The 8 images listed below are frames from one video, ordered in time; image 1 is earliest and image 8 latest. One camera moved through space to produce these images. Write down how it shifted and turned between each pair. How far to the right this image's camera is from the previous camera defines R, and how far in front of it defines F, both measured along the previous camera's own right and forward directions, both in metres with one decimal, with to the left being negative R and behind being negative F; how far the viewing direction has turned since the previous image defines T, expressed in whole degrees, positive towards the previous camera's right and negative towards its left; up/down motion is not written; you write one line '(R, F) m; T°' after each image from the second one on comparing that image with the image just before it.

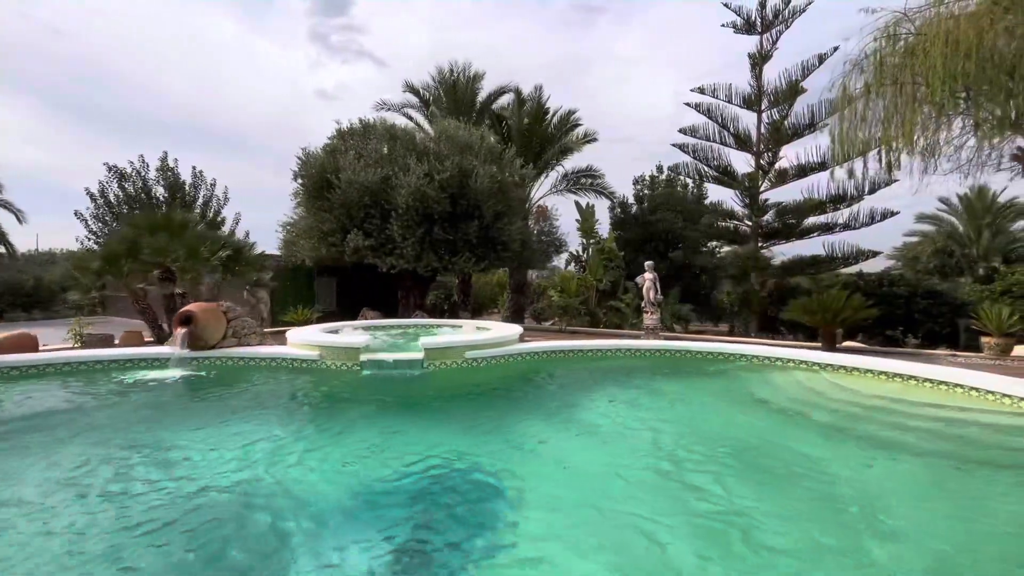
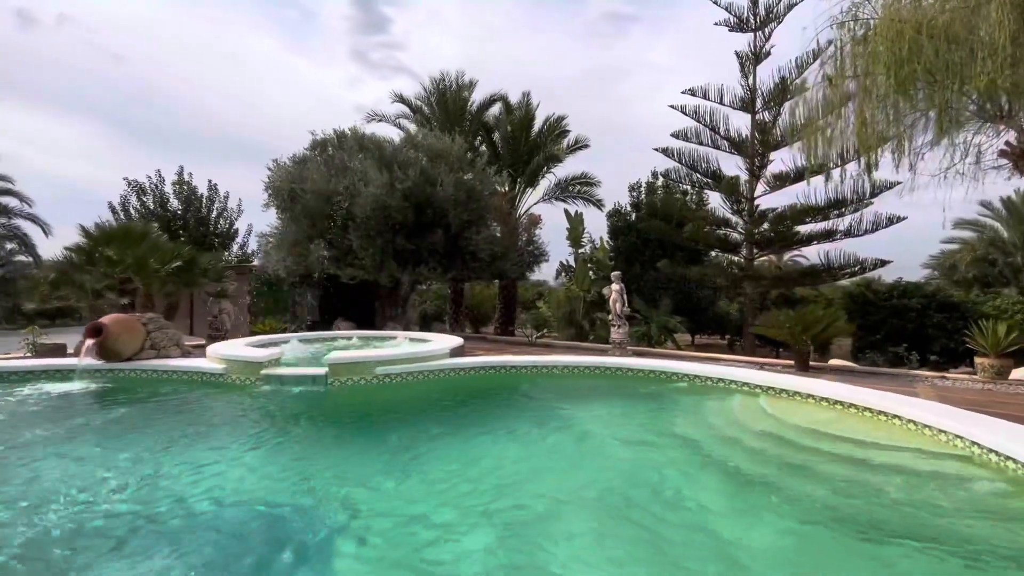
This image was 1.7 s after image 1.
(+1.6, +0.5) m; -4°
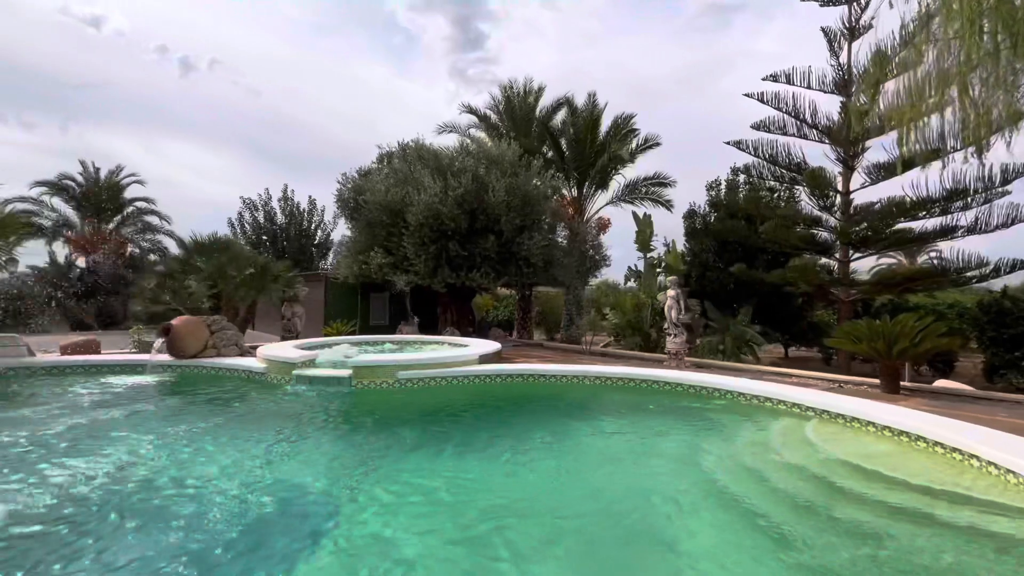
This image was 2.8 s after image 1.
(+0.9, +0.3) m; -11°
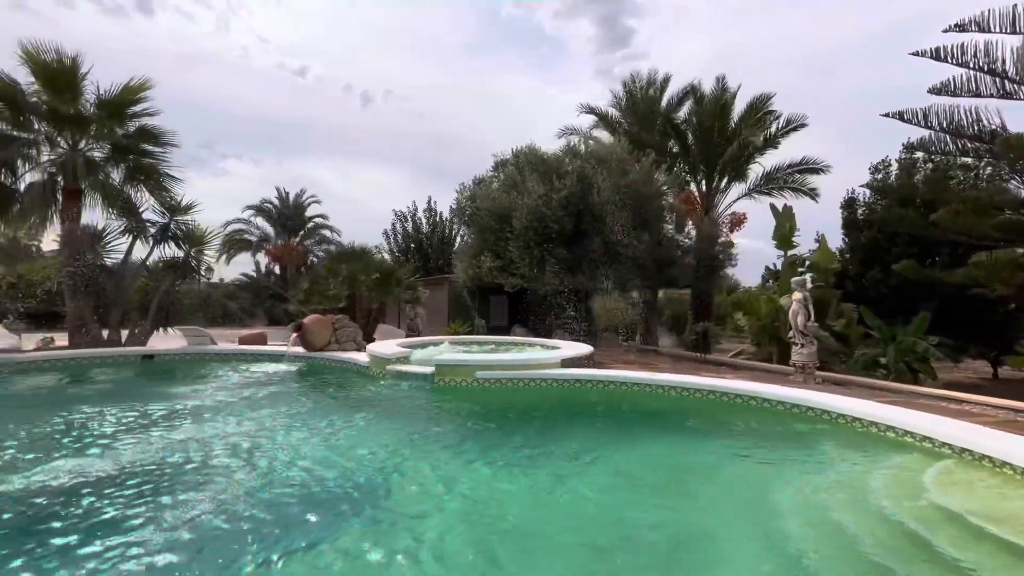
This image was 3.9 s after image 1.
(+0.9, +0.2) m; -17°
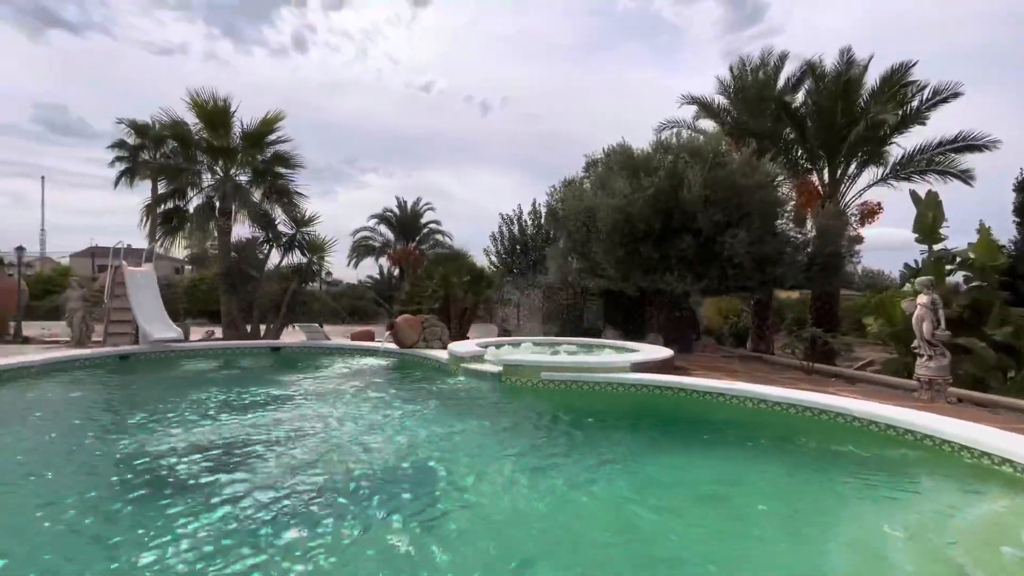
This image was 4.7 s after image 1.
(+0.7, 0.0) m; -14°
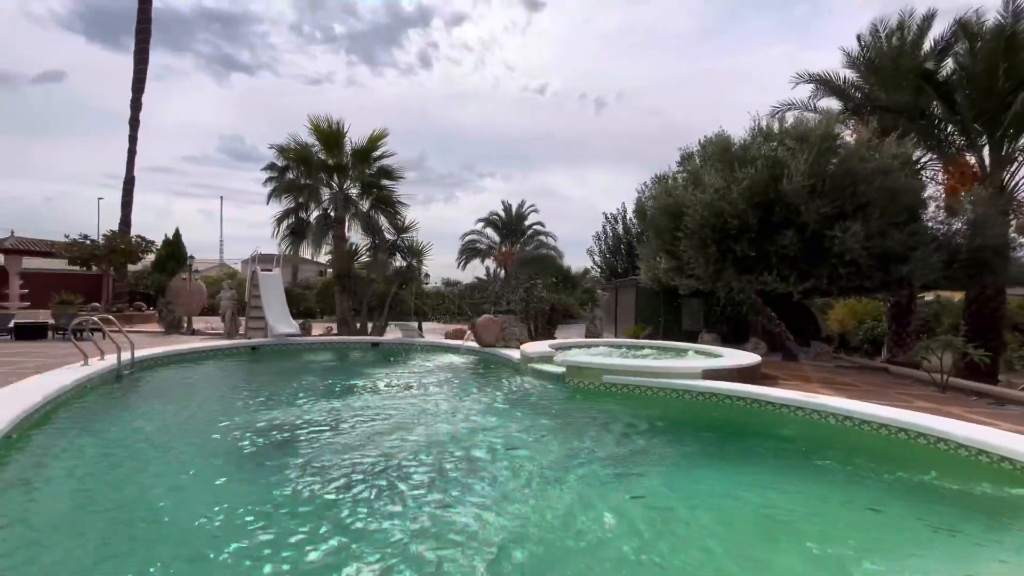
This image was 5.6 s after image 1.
(+0.8, 0.0) m; -14°
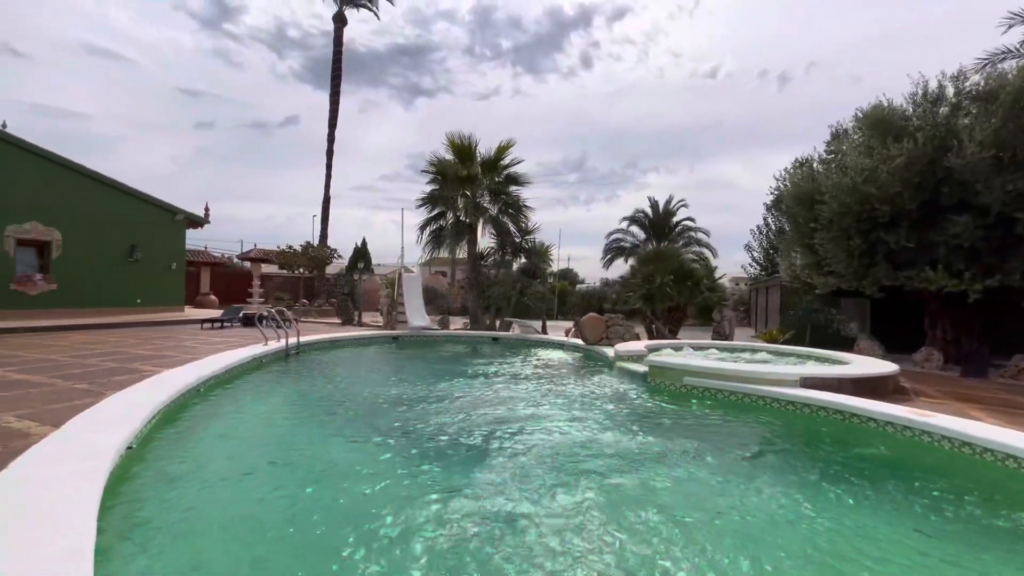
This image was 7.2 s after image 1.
(+1.2, -0.1) m; -19°
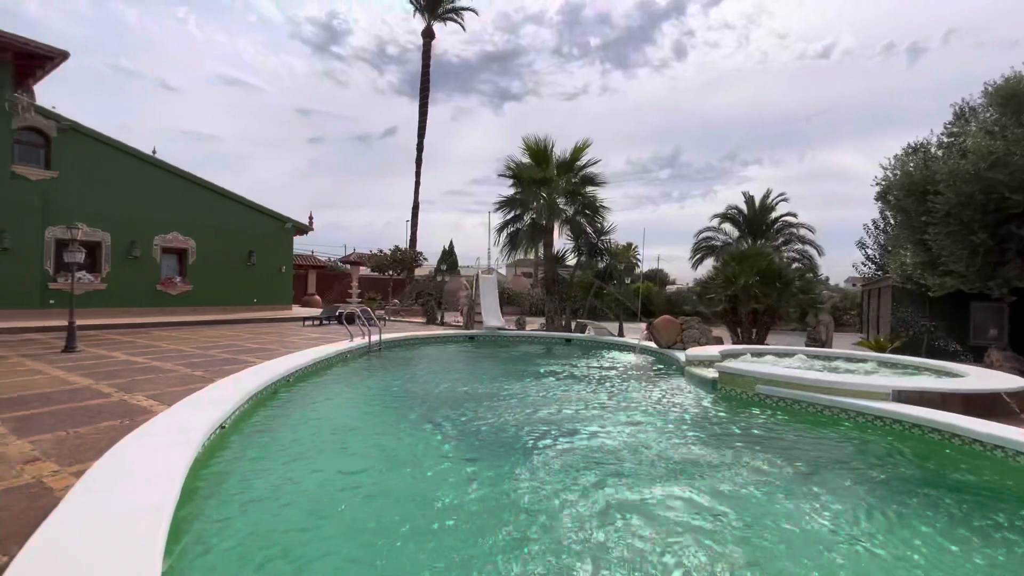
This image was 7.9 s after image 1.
(+0.4, -0.1) m; -10°
